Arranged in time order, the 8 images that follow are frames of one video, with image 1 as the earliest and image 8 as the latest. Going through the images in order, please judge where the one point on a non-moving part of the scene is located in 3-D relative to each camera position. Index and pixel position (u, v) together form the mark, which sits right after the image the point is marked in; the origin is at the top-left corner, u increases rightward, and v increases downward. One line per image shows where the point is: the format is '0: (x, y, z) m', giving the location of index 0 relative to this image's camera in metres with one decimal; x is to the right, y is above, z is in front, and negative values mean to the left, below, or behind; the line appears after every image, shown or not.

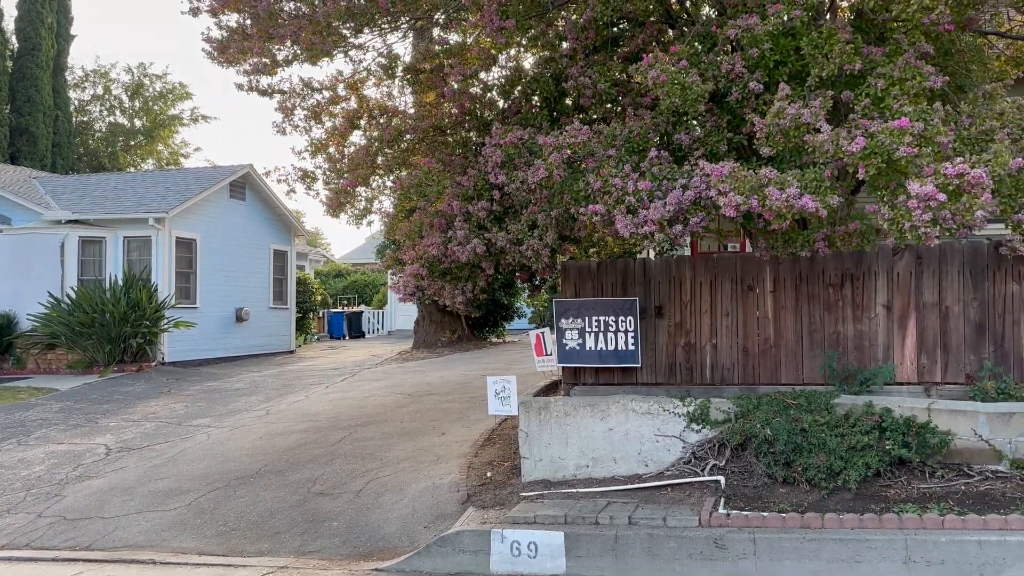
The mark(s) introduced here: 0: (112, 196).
0: (-9.3, +2.1, +19.2) m
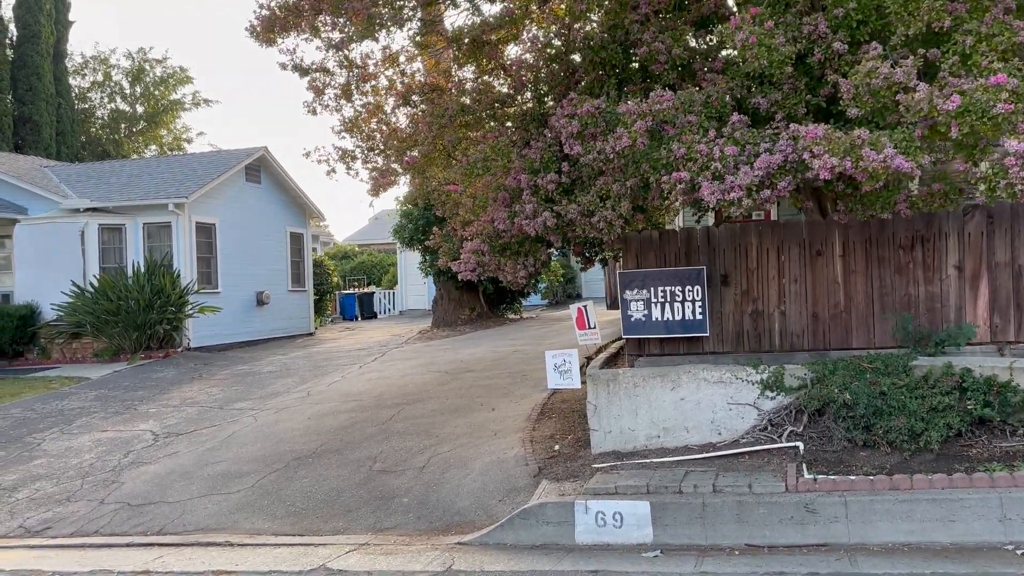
0: (-8.9, +2.4, +19.0) m
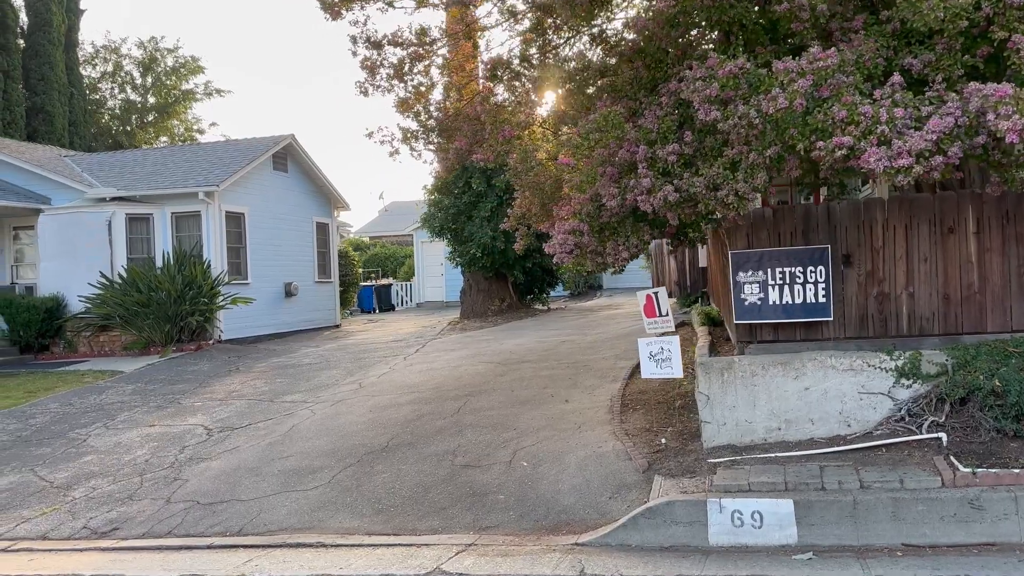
0: (-8.1, +2.6, +18.5) m
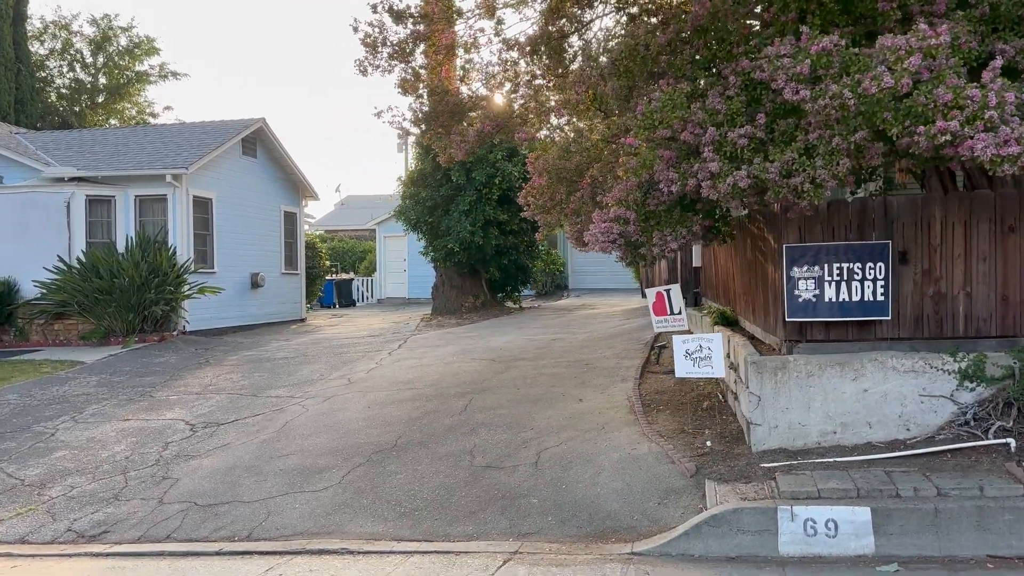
0: (-8.5, +2.9, +17.6) m
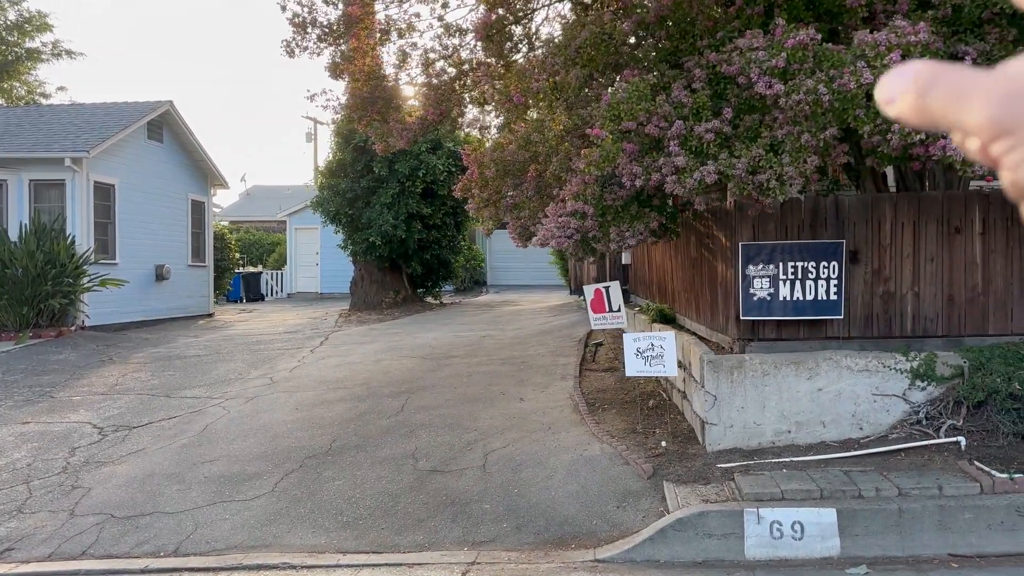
0: (-10.0, +3.1, +16.2) m
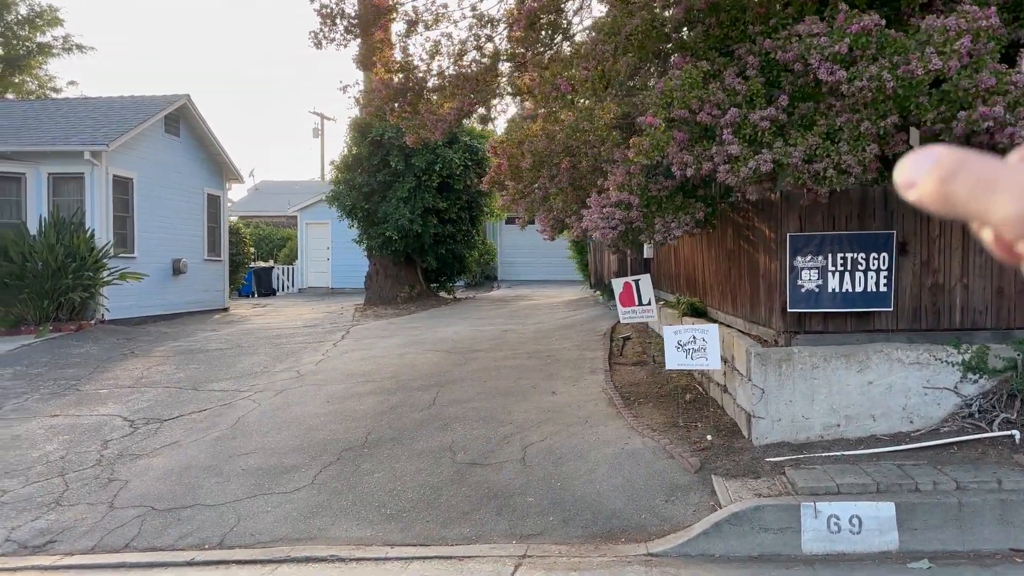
0: (-9.6, +3.2, +16.2) m
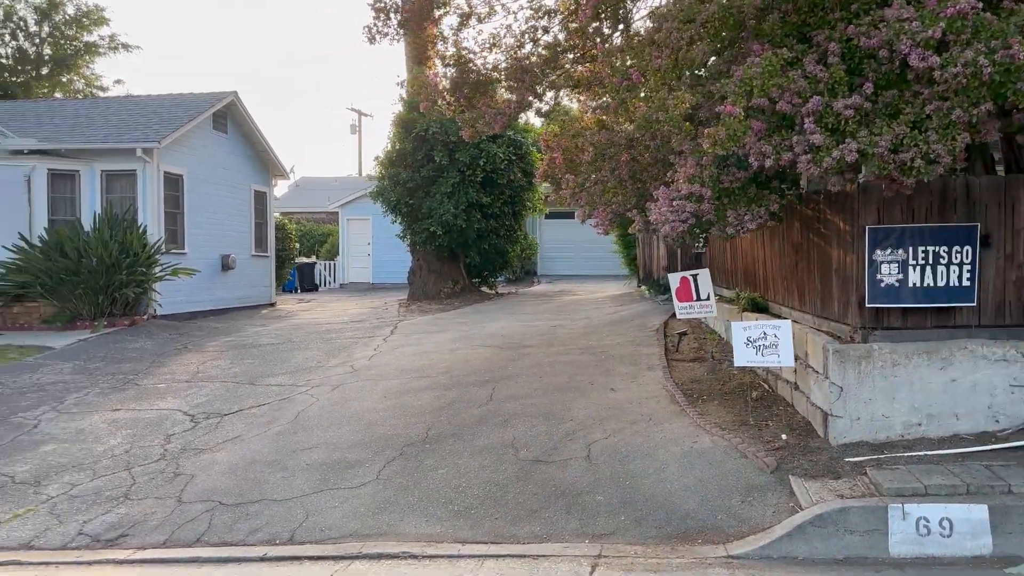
0: (-8.7, +3.3, +16.5) m
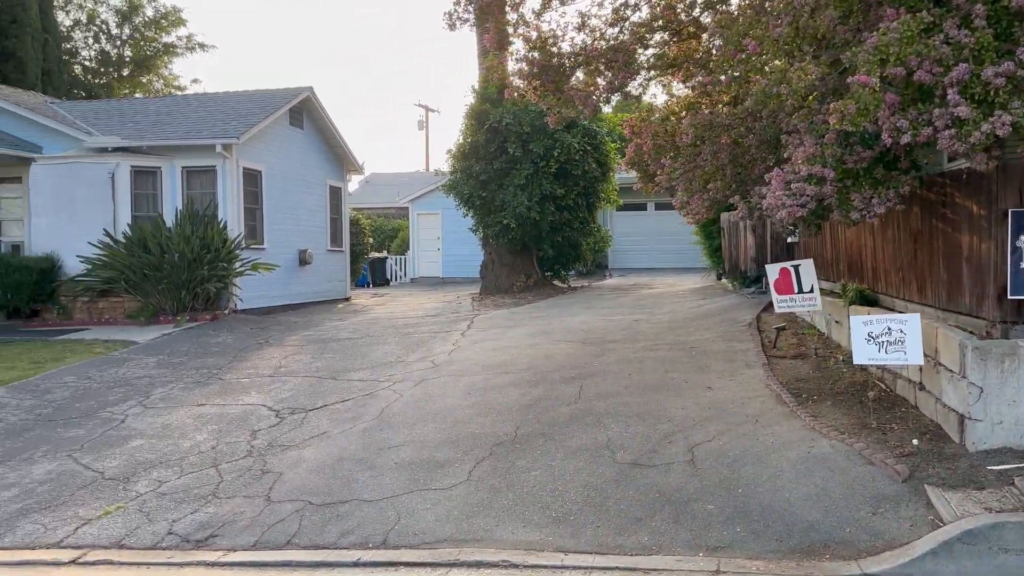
0: (-7.1, +3.4, +16.7) m
